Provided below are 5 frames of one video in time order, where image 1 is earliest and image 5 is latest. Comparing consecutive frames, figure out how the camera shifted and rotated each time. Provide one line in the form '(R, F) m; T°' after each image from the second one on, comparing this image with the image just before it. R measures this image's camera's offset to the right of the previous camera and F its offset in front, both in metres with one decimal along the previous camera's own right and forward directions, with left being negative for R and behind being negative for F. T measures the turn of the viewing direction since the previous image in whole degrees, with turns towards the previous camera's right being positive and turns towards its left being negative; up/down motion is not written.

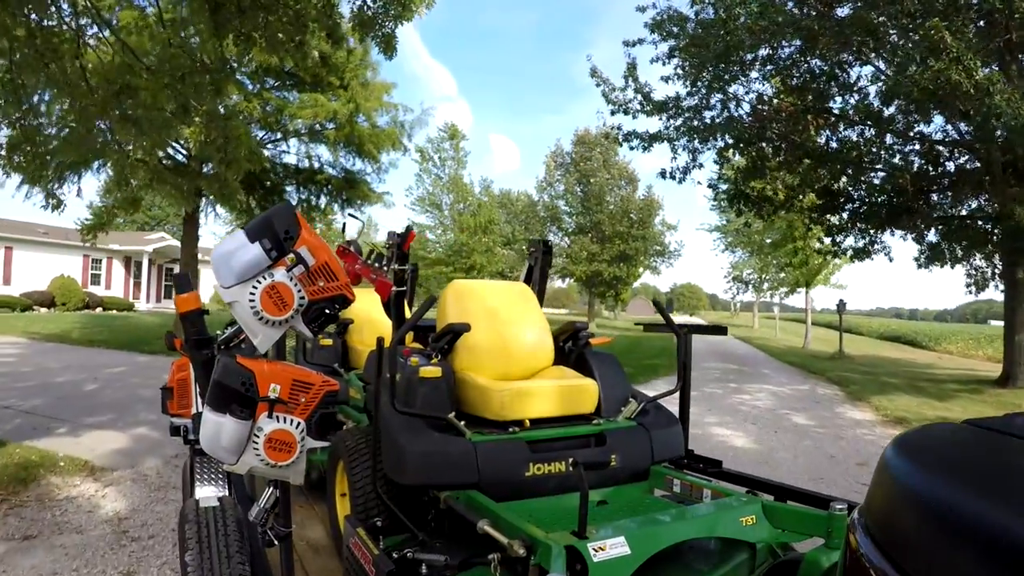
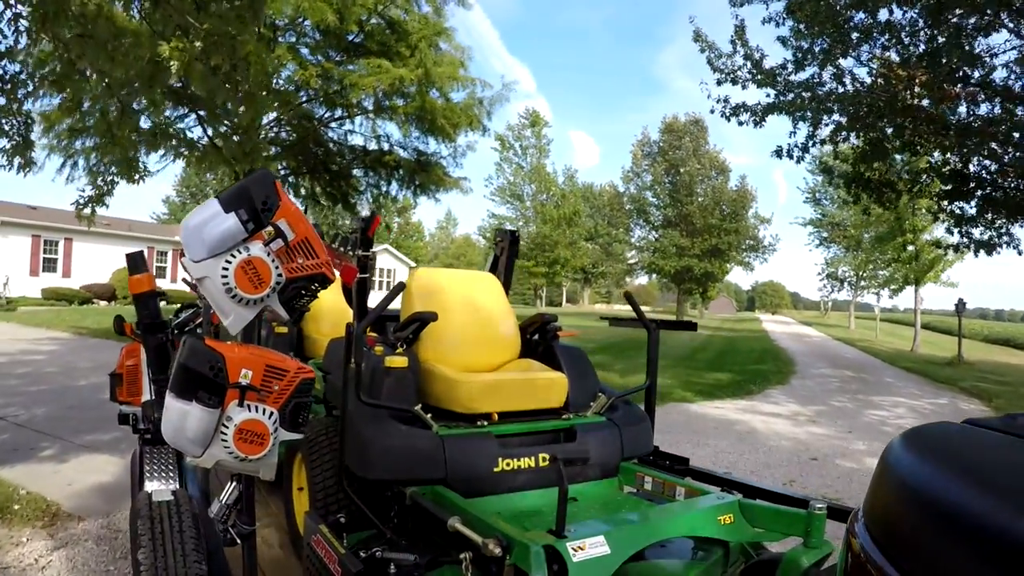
(-0.2, +1.5) m; -6°
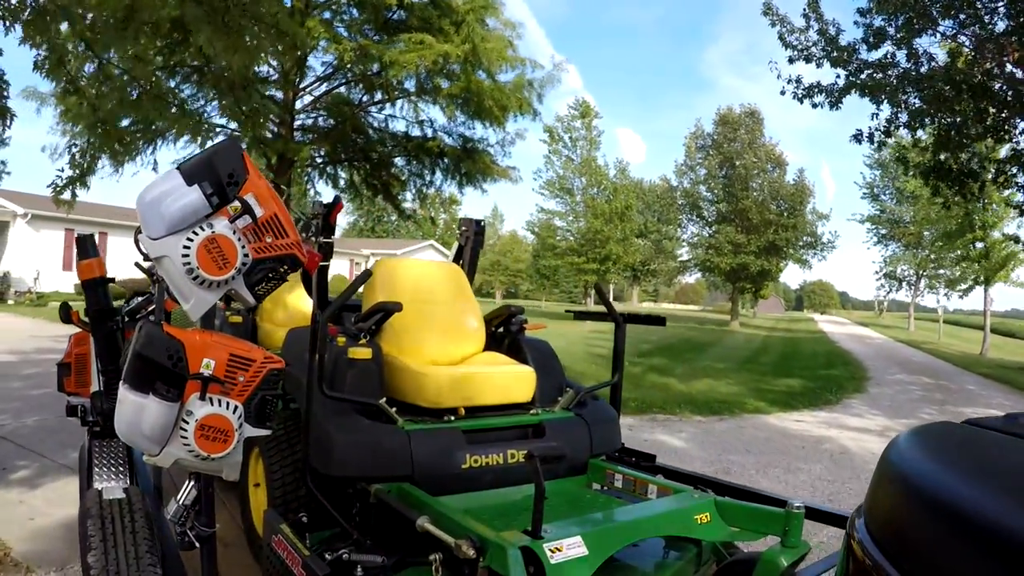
(-0.1, +0.9) m; -3°
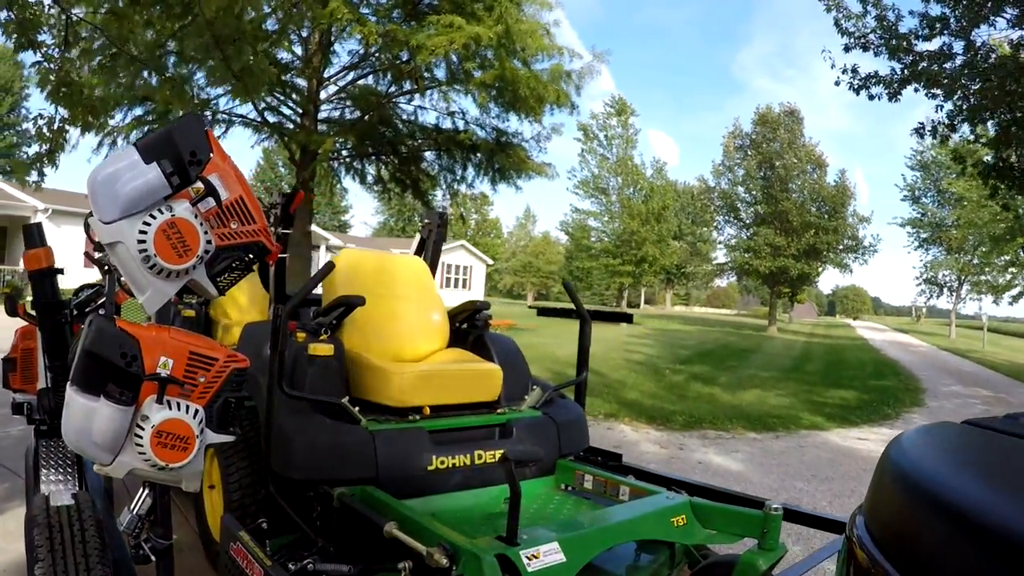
(0.0, +0.6) m; -2°
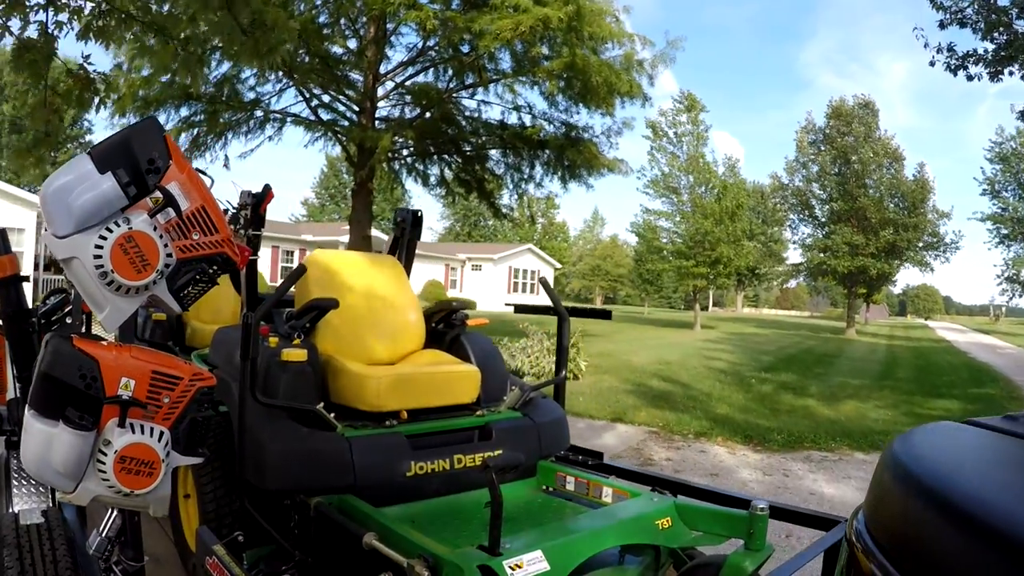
(-0.1, +0.5) m; -5°
